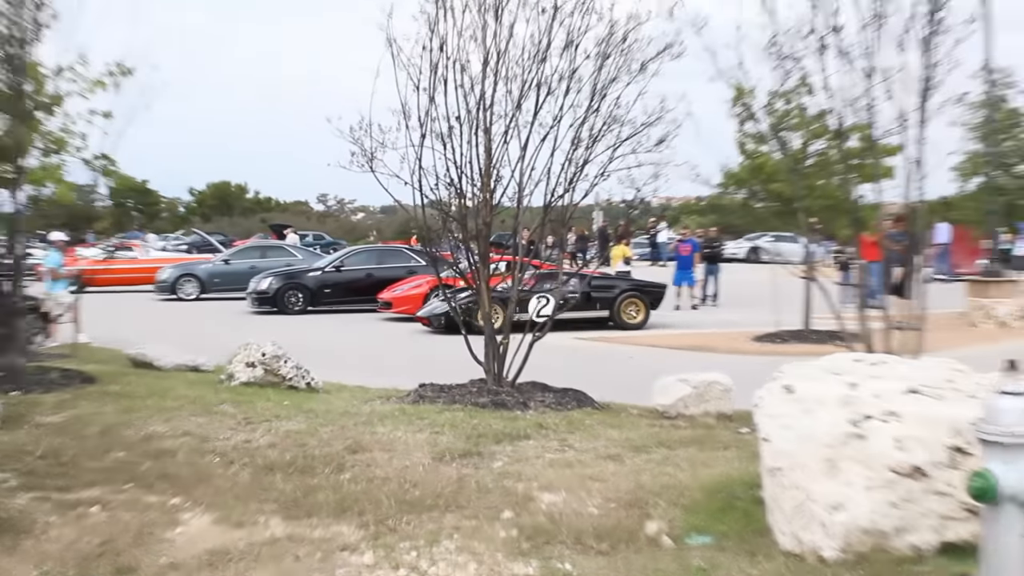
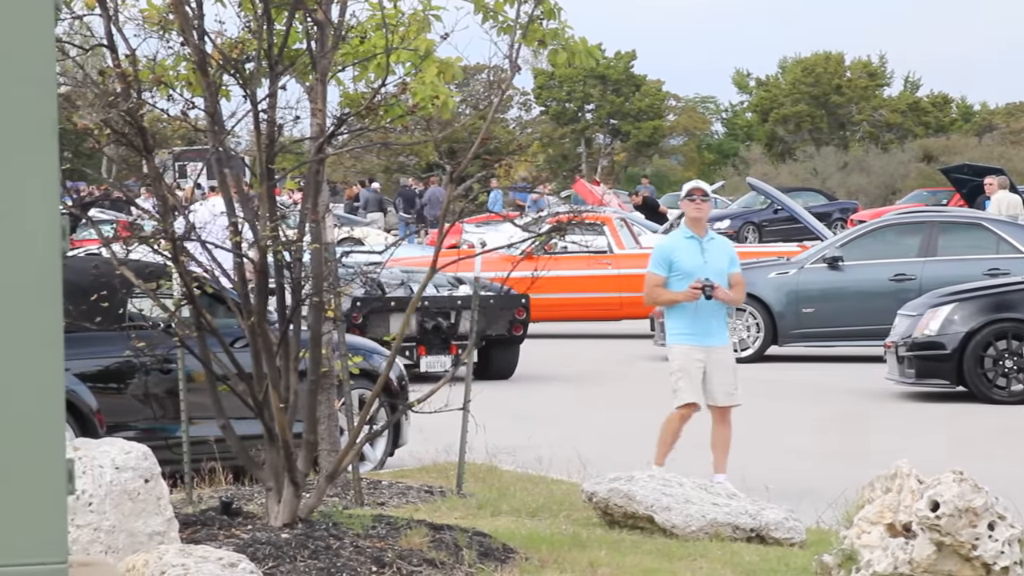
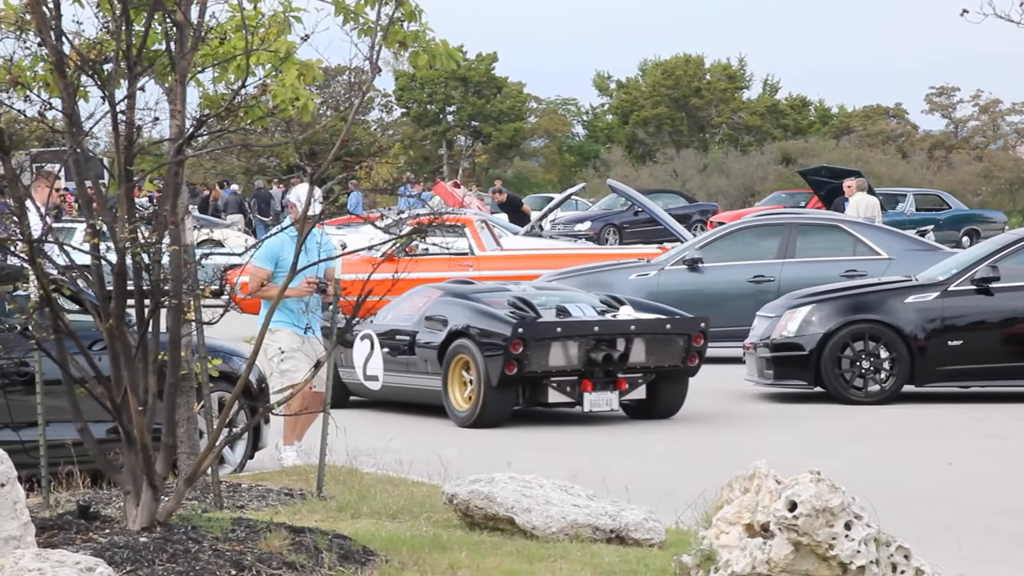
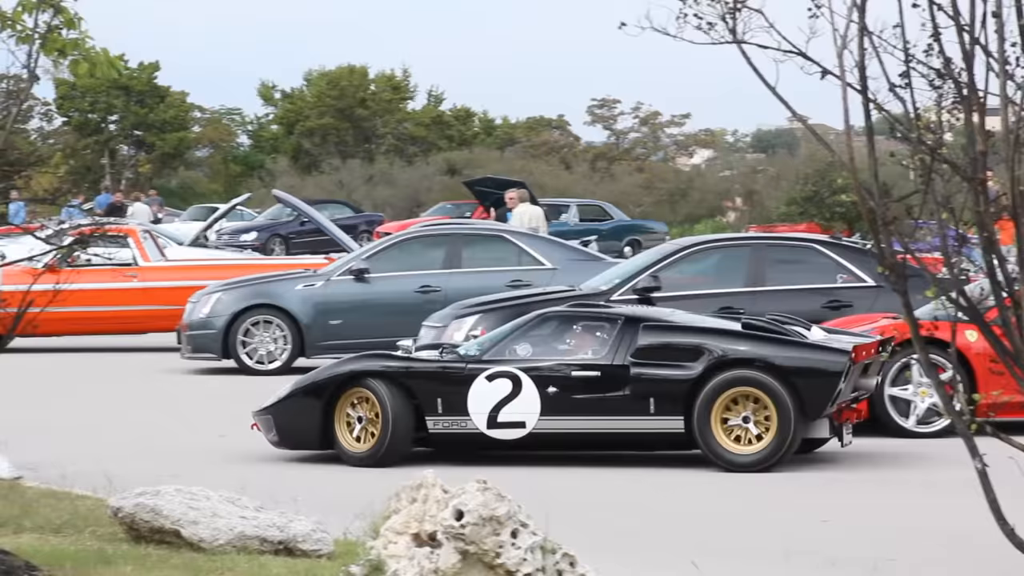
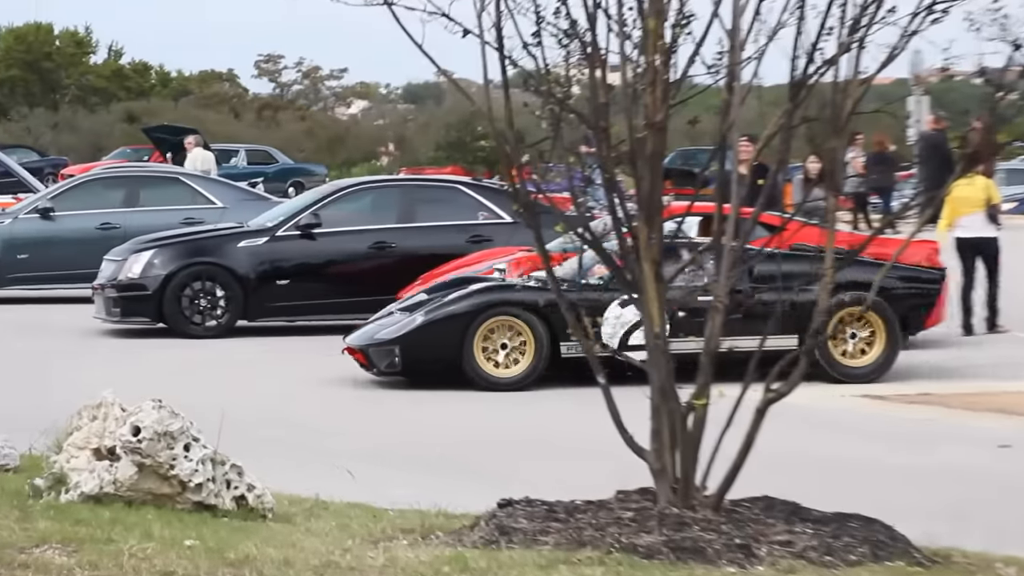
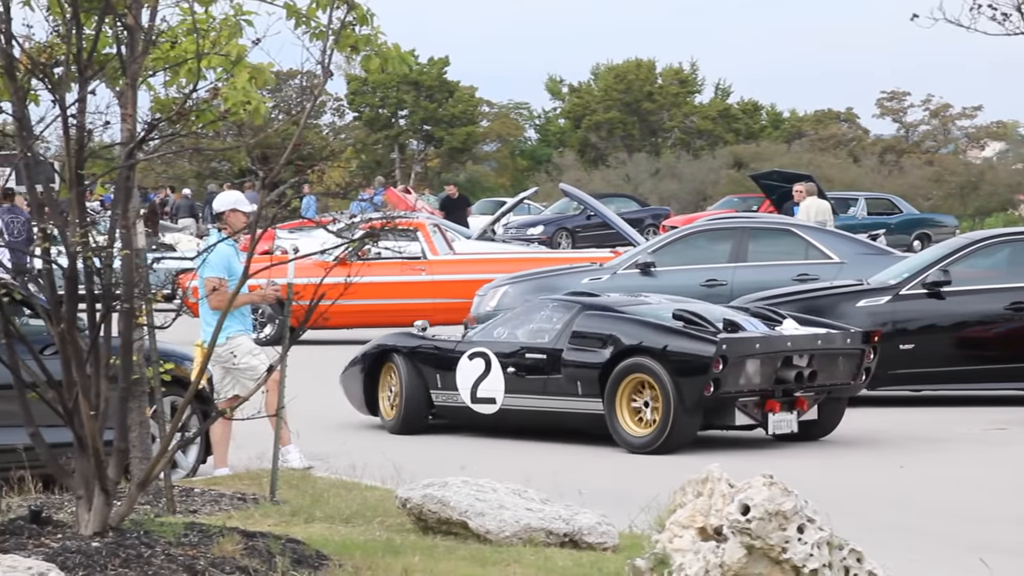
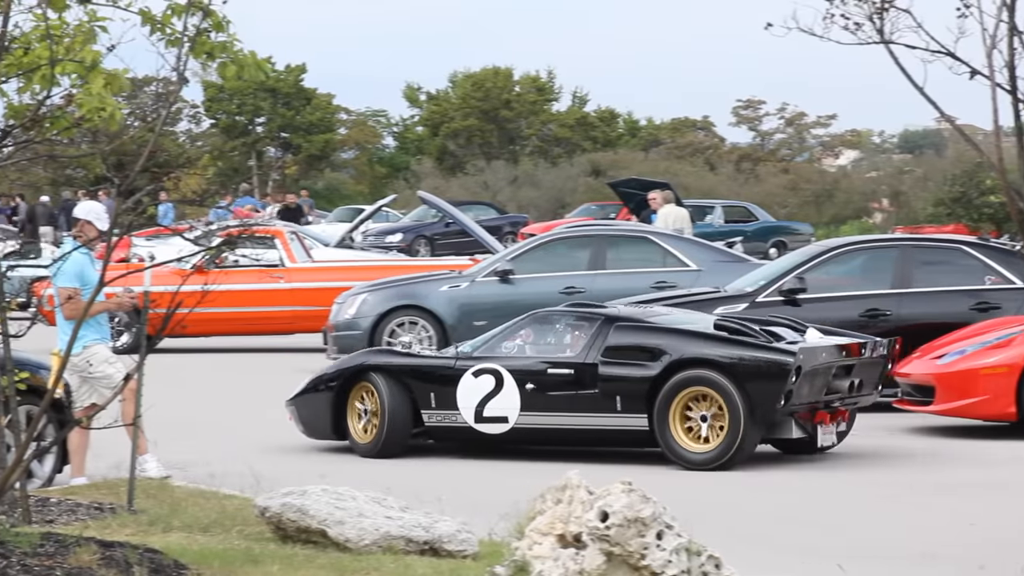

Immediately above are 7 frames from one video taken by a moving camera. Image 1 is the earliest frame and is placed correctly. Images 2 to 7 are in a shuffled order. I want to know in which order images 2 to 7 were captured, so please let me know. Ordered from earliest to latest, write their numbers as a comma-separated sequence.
5, 4, 7, 6, 3, 2
